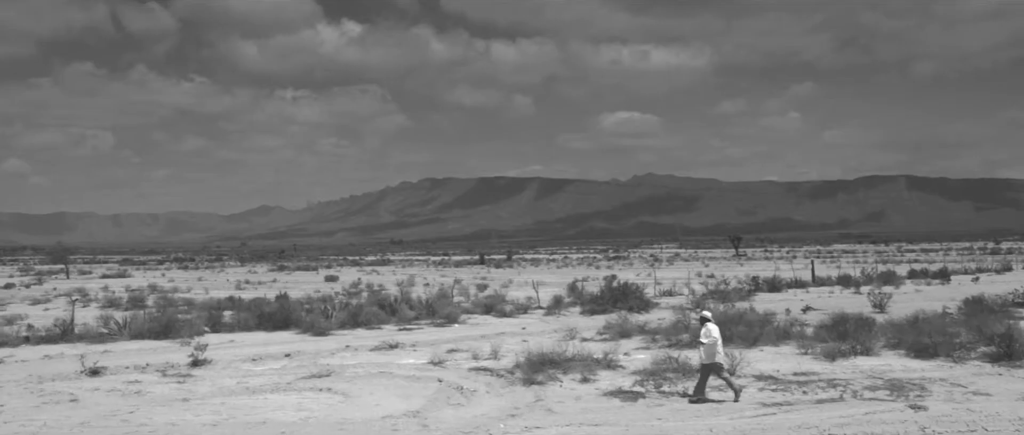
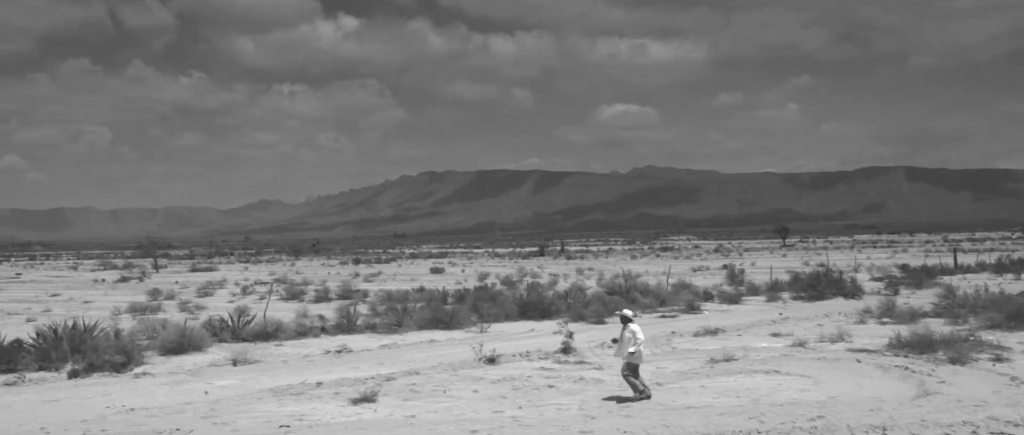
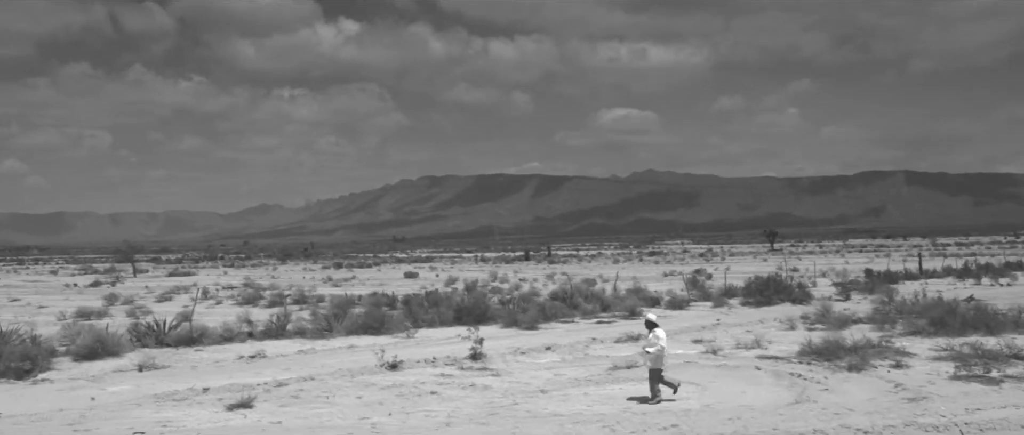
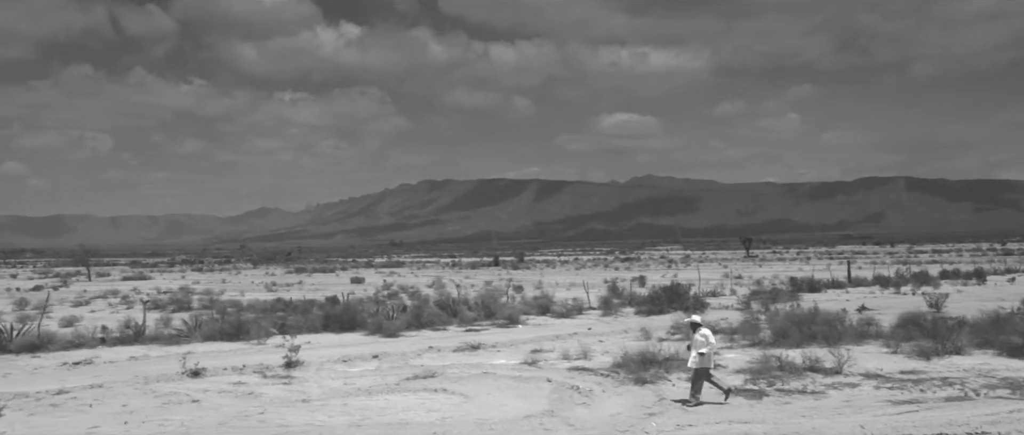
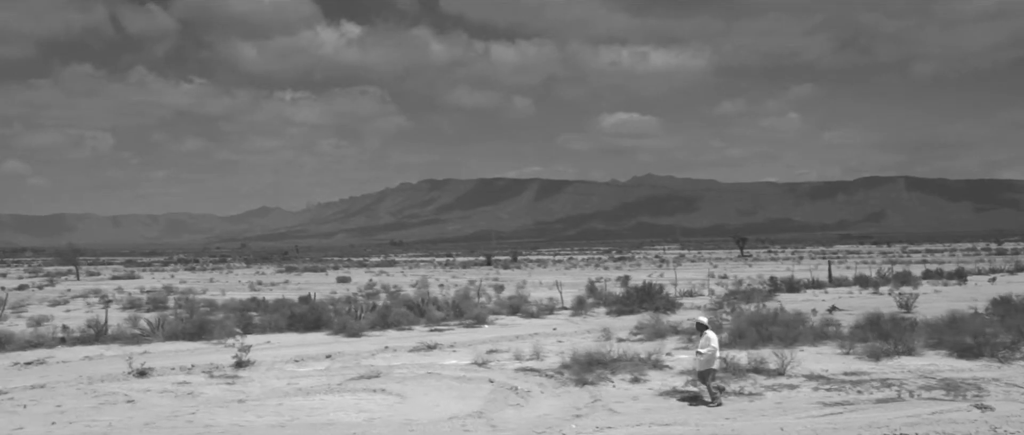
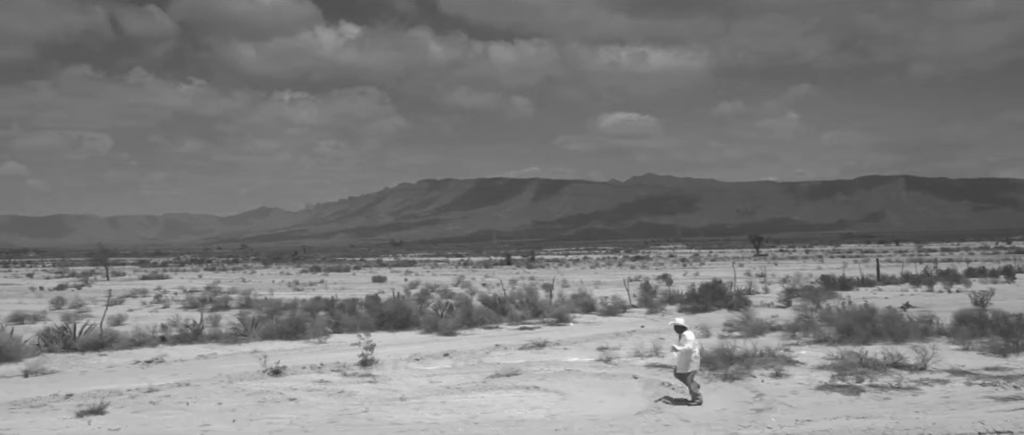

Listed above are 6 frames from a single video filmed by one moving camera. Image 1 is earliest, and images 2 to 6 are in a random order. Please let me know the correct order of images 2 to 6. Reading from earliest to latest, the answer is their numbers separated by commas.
5, 4, 6, 3, 2
